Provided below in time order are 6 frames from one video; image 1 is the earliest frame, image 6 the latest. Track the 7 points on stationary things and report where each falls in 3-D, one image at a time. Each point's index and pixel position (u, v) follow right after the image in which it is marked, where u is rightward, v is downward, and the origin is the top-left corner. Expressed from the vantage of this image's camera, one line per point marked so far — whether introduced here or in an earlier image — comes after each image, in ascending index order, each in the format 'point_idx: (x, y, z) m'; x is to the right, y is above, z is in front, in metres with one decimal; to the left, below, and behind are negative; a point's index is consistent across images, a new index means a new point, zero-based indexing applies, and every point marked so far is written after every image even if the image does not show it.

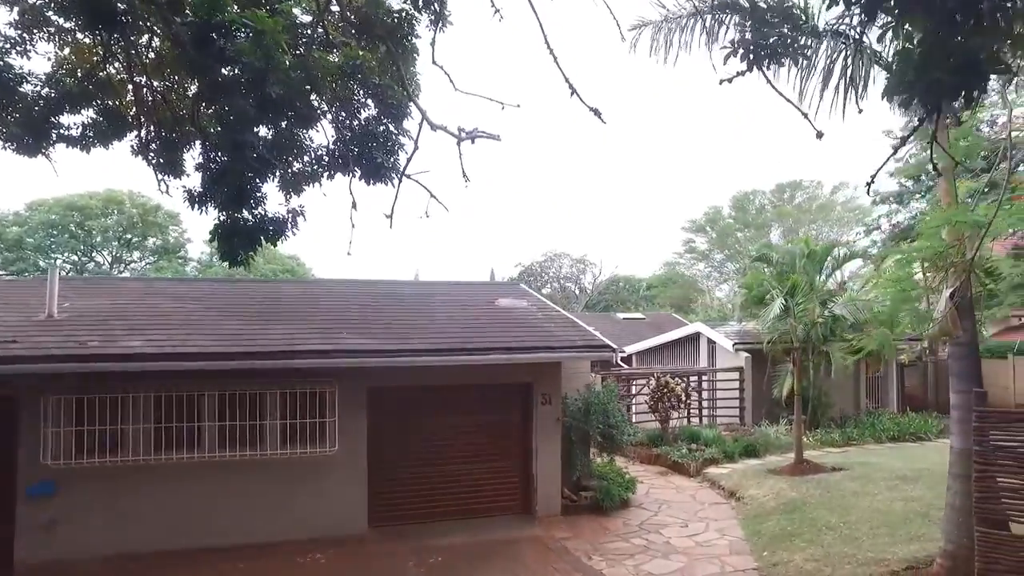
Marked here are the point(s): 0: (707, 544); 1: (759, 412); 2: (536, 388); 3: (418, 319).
0: (+1.8, -2.4, +6.2) m
1: (+5.0, -2.5, +13.4) m
2: (+0.3, -1.1, +7.4) m
3: (-1.0, -0.4, +7.5) m
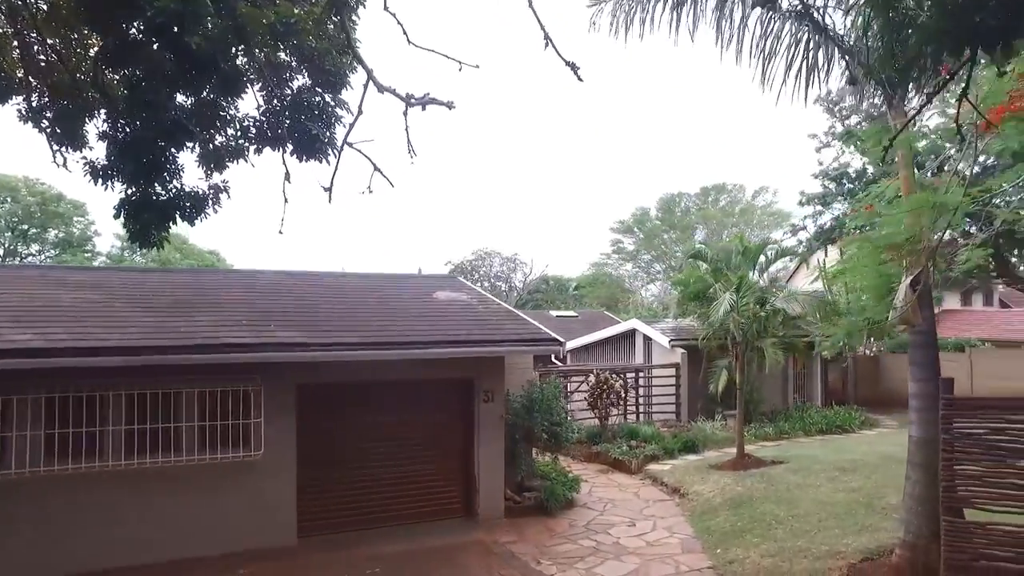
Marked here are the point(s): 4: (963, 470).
0: (+1.3, -2.3, +6.0) m
1: (+3.7, -2.4, +13.5) m
2: (-0.3, -1.0, +7.0) m
3: (-1.7, -0.3, +7.0) m
4: (+2.6, -1.0, +3.8) m
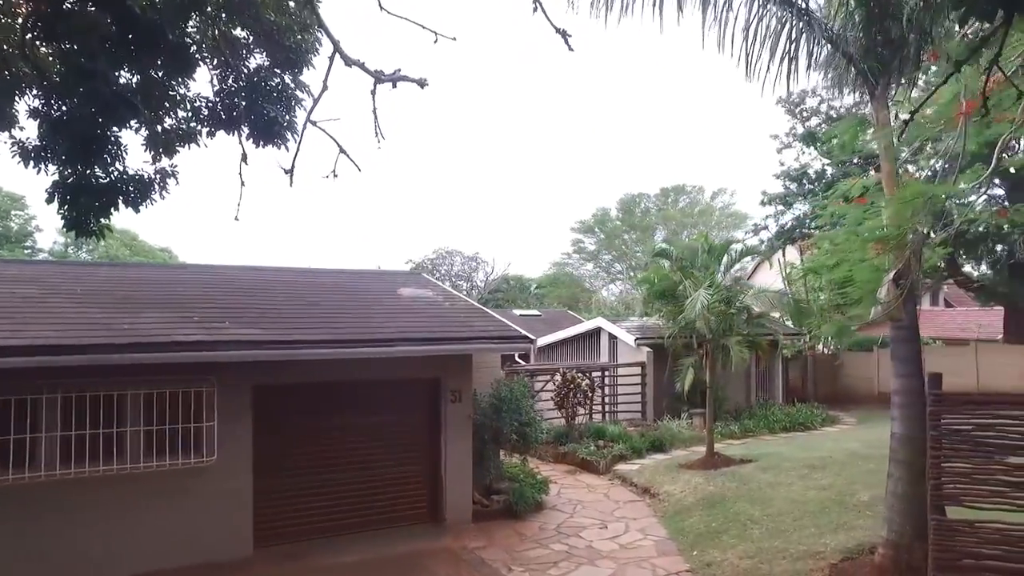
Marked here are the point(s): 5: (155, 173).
0: (+1.0, -2.3, +5.9) m
1: (+3.0, -2.4, +13.5) m
2: (-0.7, -0.9, +6.7) m
3: (-2.0, -0.2, +6.7) m
4: (+2.4, -1.0, +3.7) m
5: (-2.2, +0.7, +4.1) m
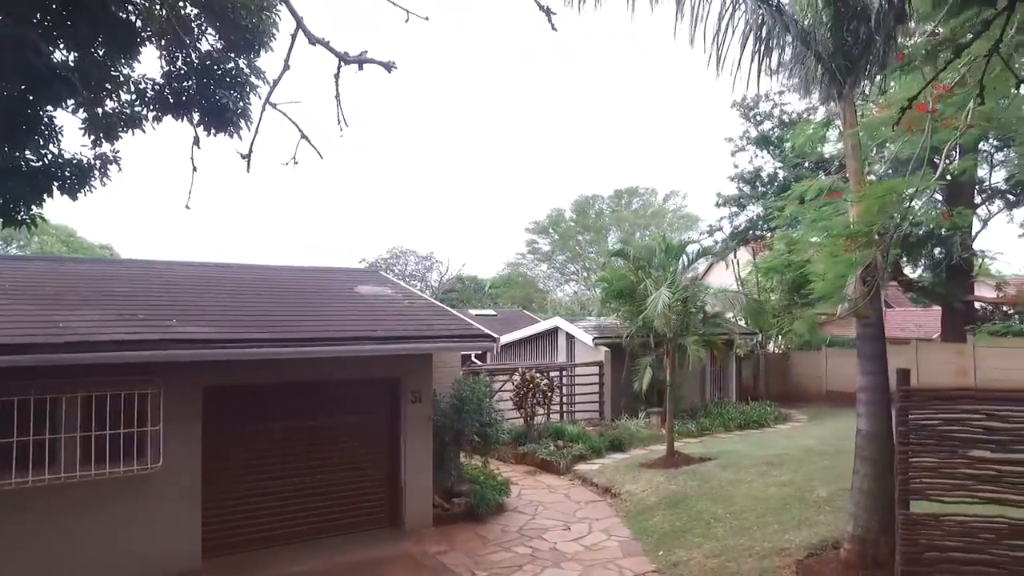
0: (+0.7, -2.2, +5.8) m
1: (+2.1, -2.4, +13.5) m
2: (-1.0, -0.9, +6.5) m
3: (-2.3, -0.2, +6.4) m
4: (+2.3, -1.0, +3.7) m
5: (-2.4, +0.7, +3.8) m
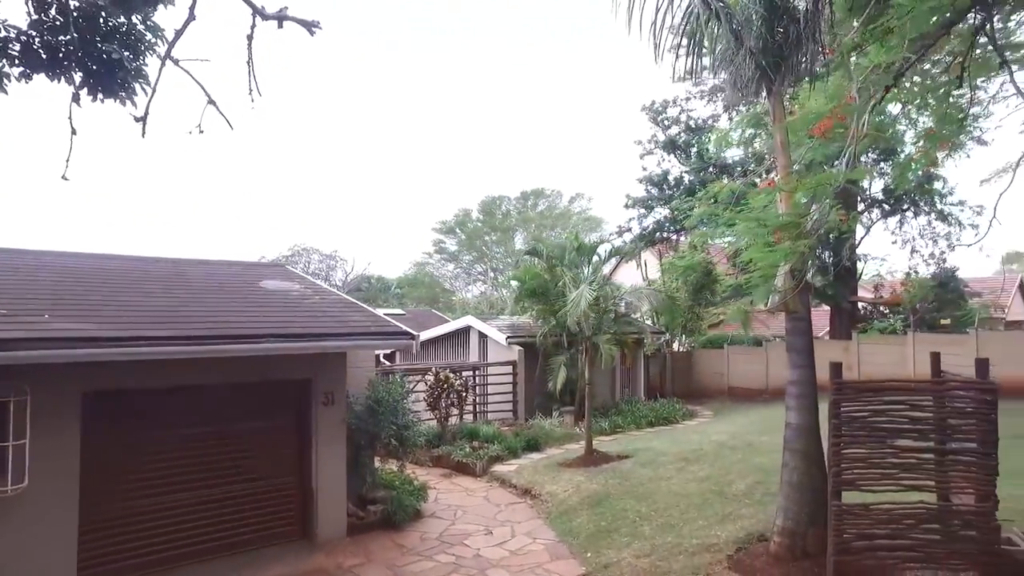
0: (+0.1, -2.2, +5.6) m
1: (+0.4, -2.4, +13.4) m
2: (-1.8, -0.9, +6.1) m
3: (-3.0, -0.1, +5.8) m
4: (+1.9, -0.9, +3.8) m
5: (-2.7, +0.8, +3.2) m
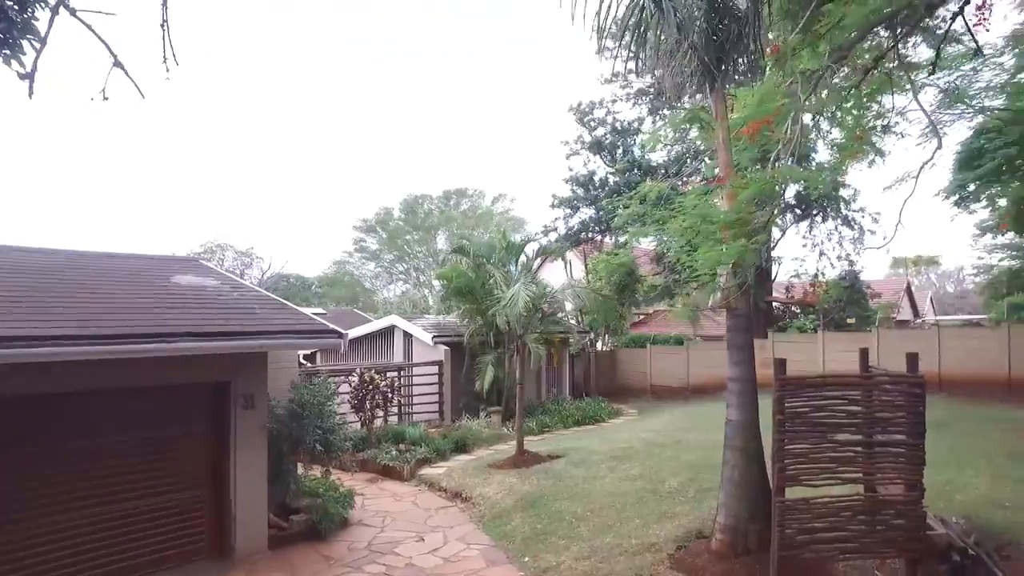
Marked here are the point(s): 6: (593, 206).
0: (-0.5, -2.2, +5.4) m
1: (-1.1, -2.3, +13.2) m
2: (-2.3, -0.8, +5.7) m
3: (-3.5, -0.1, +5.2) m
4: (+1.6, -0.9, +3.8) m
5: (-2.9, +0.8, +2.7) m
6: (+2.2, +2.2, +18.2) m
